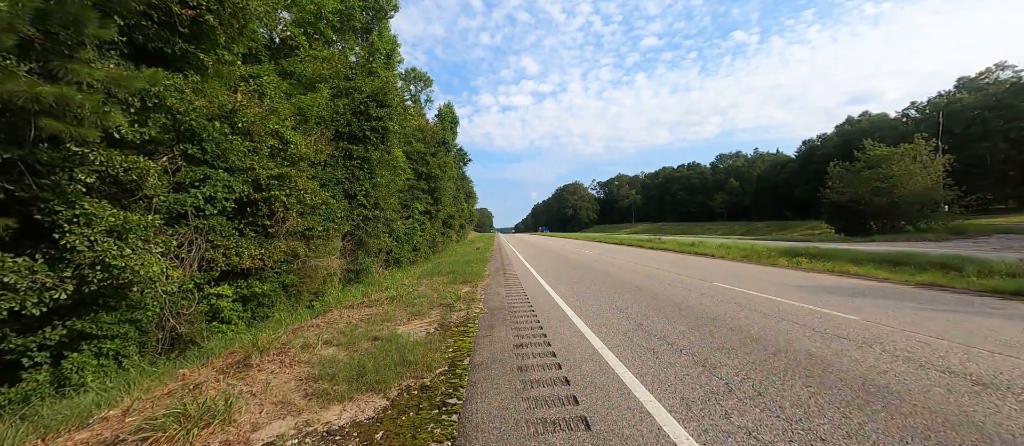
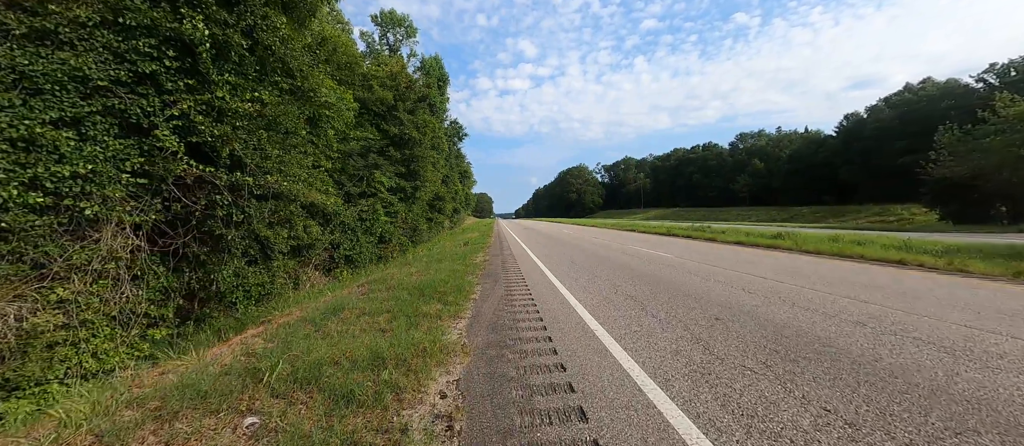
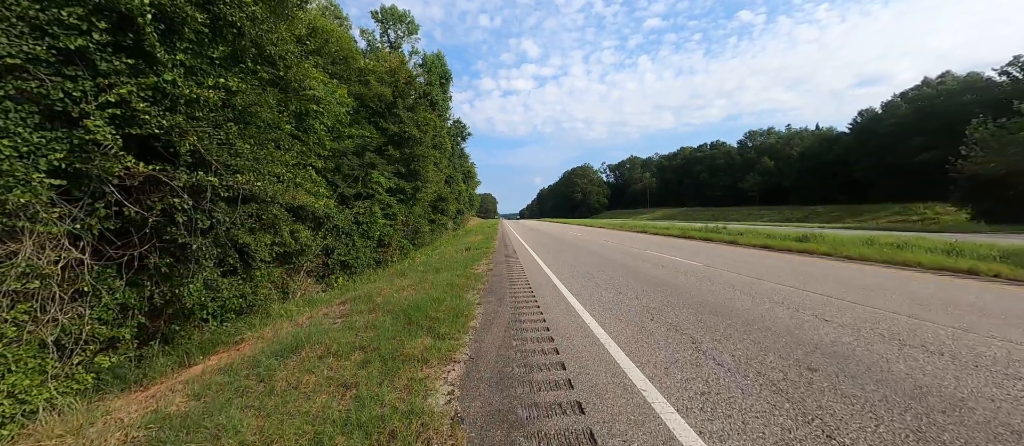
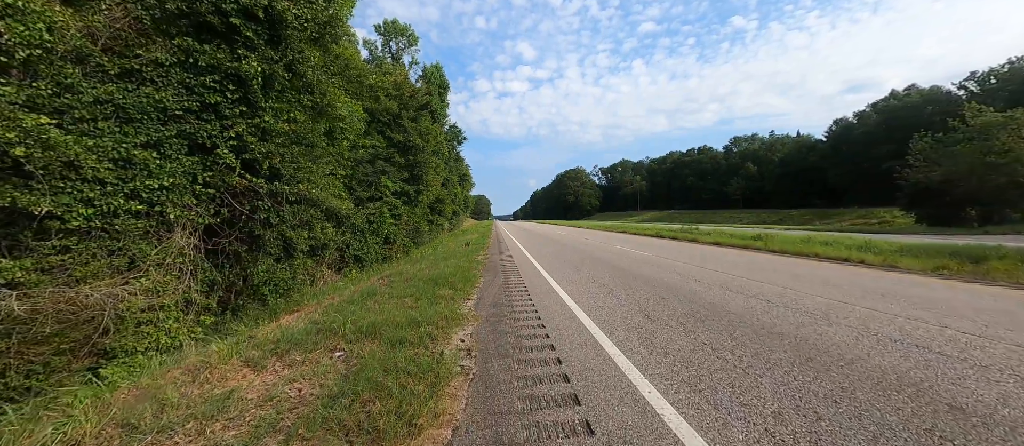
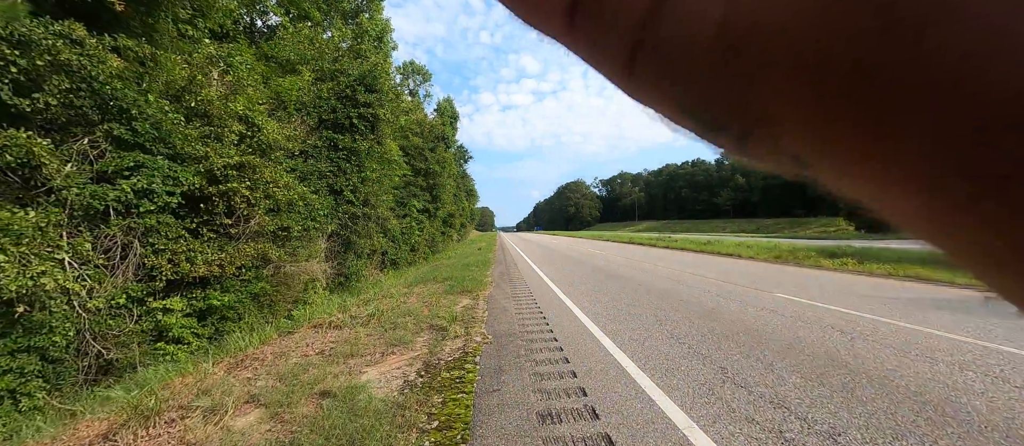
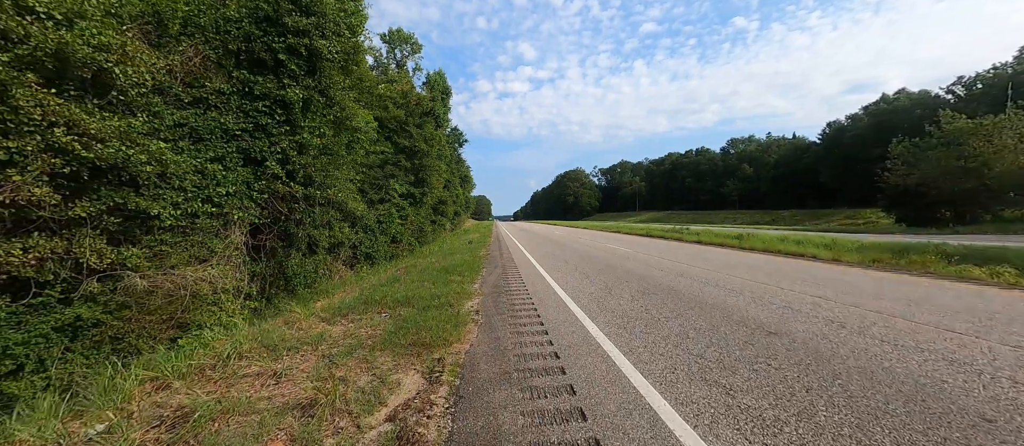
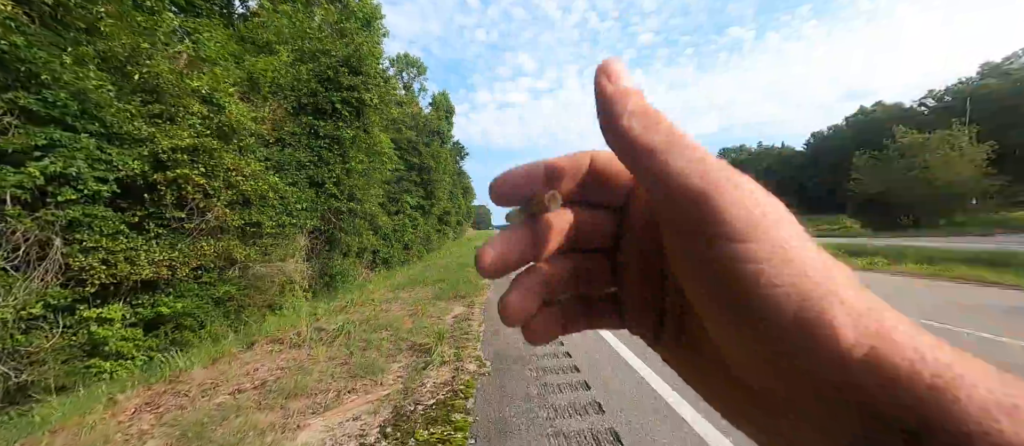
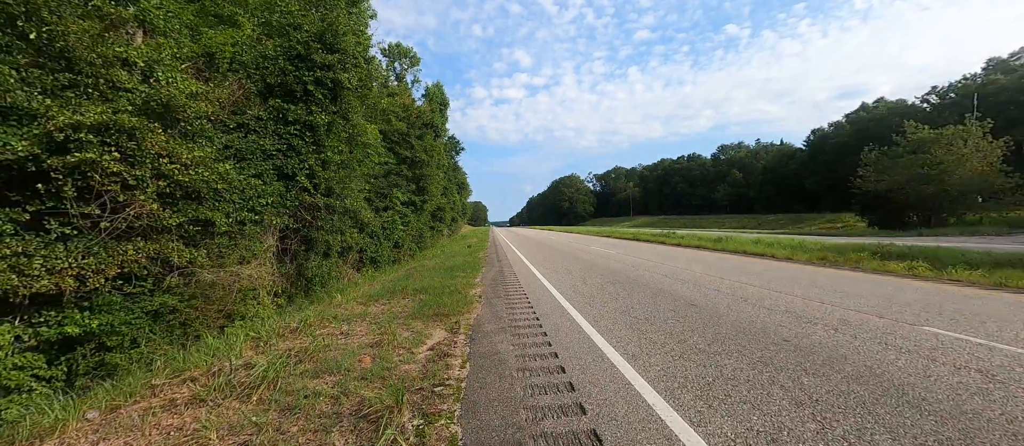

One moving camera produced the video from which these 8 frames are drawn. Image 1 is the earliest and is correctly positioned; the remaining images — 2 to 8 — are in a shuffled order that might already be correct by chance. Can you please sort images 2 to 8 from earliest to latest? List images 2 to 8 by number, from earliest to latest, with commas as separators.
5, 7, 8, 6, 4, 2, 3
